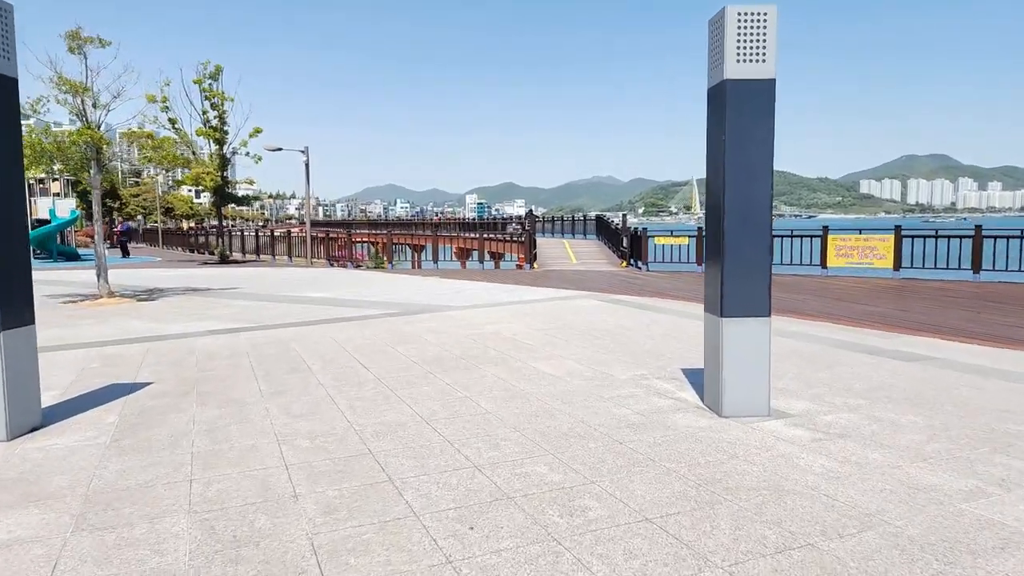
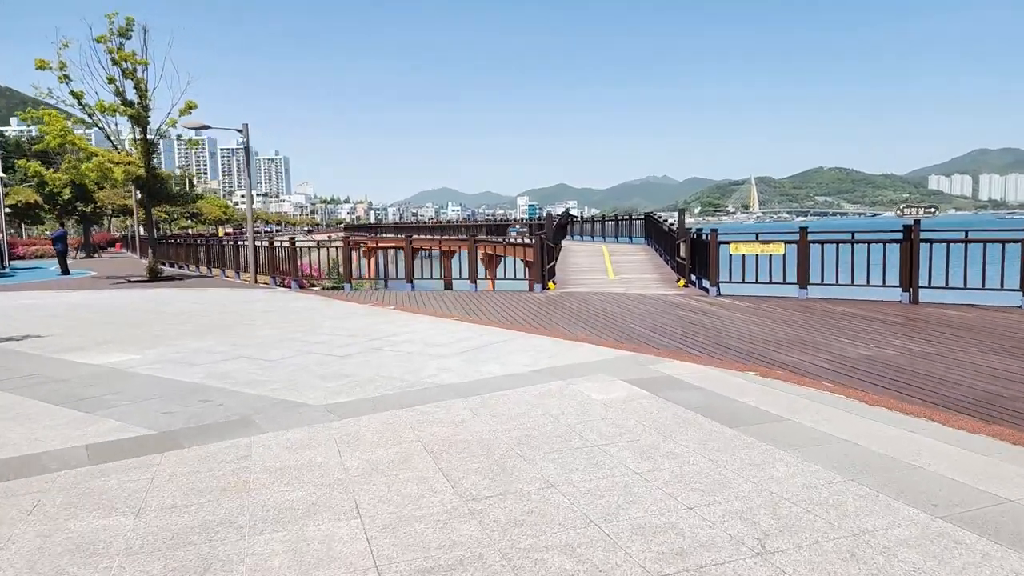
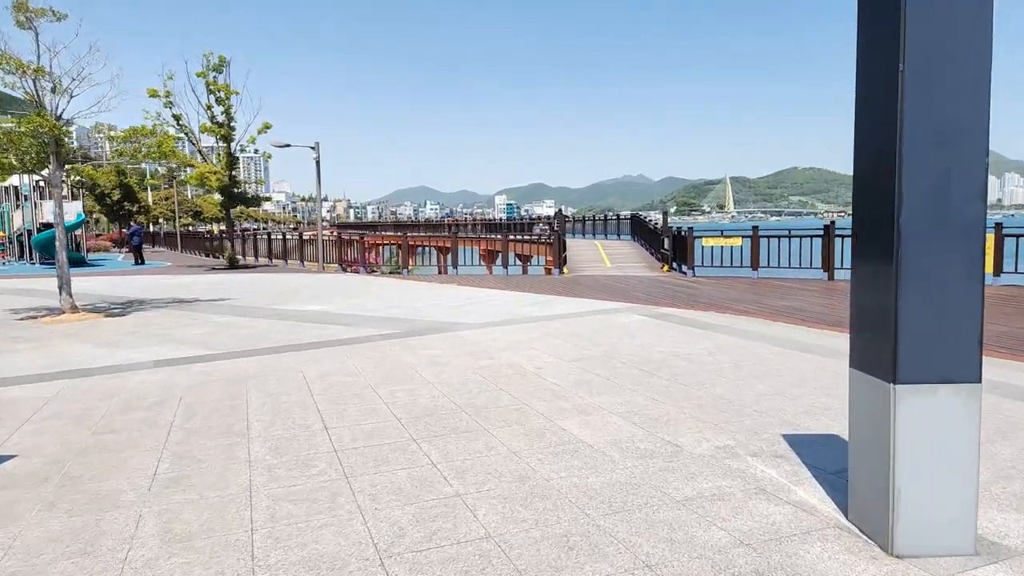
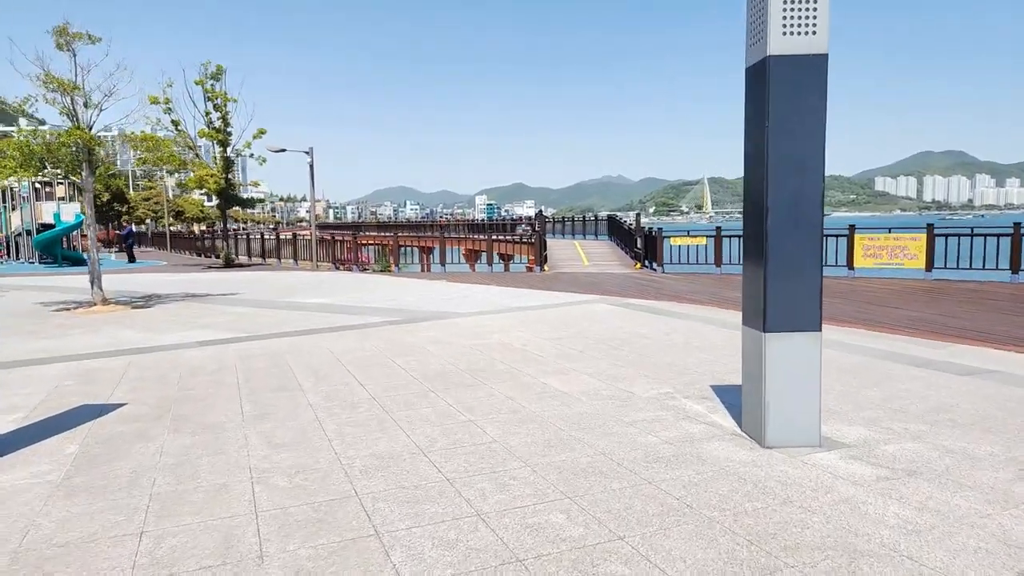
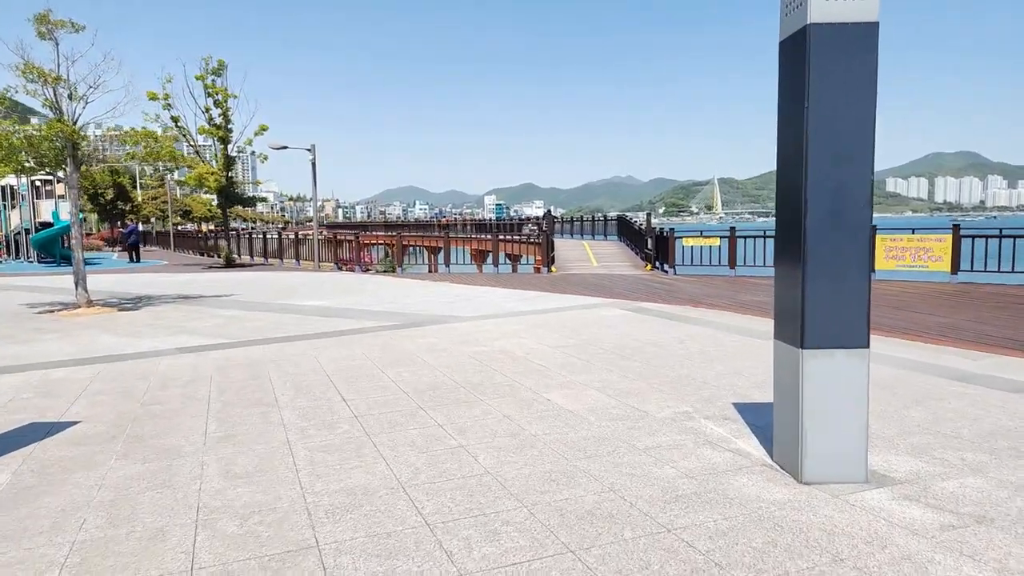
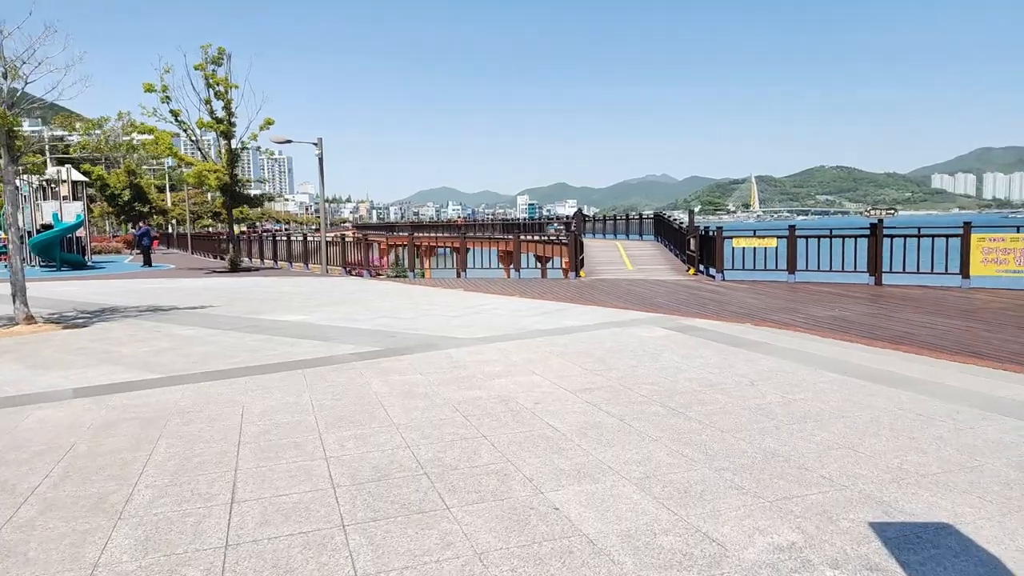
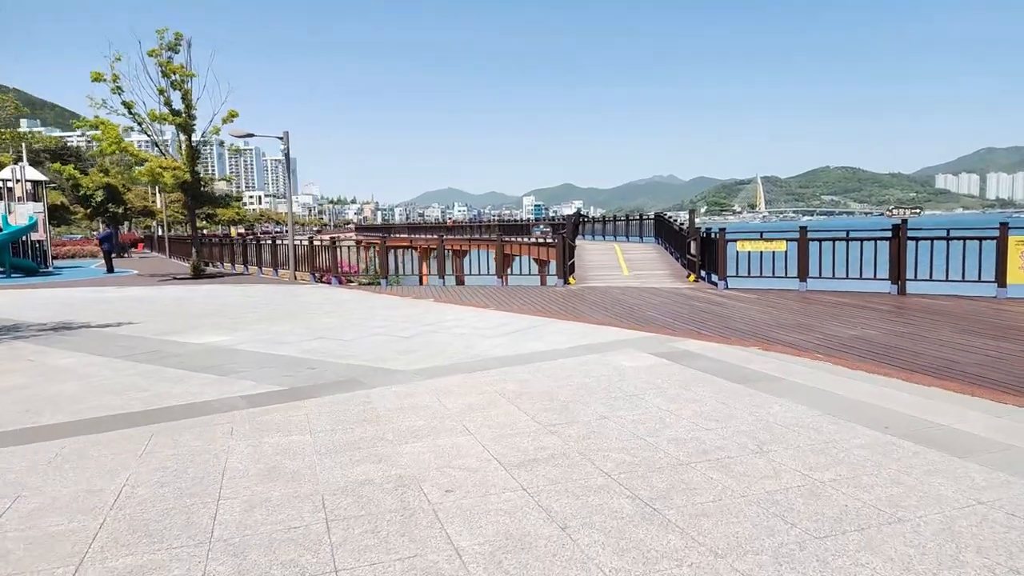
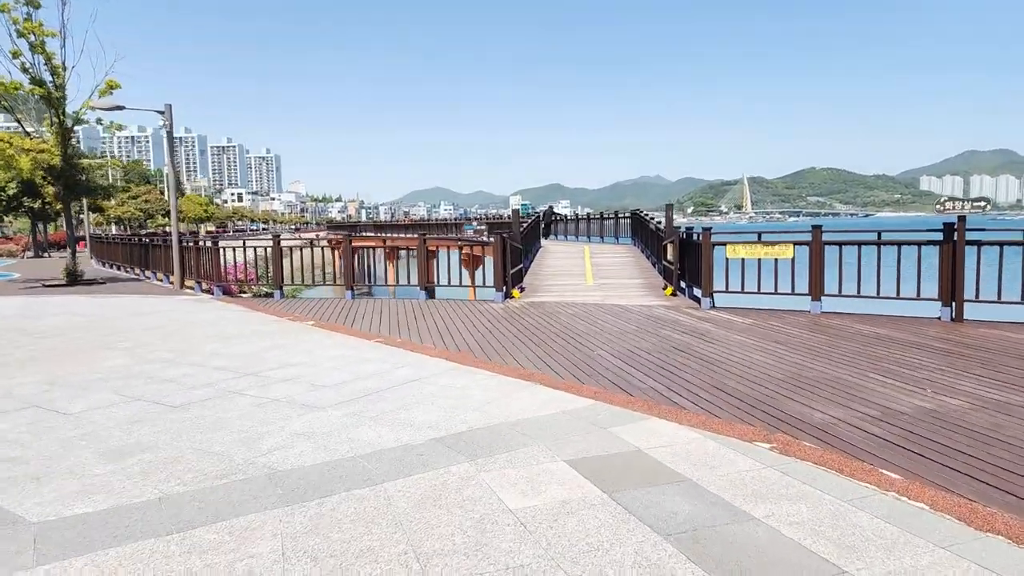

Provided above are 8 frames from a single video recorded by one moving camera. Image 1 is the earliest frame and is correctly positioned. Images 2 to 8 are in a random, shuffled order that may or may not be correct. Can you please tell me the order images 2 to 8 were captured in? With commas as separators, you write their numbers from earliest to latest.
4, 5, 3, 6, 7, 2, 8
